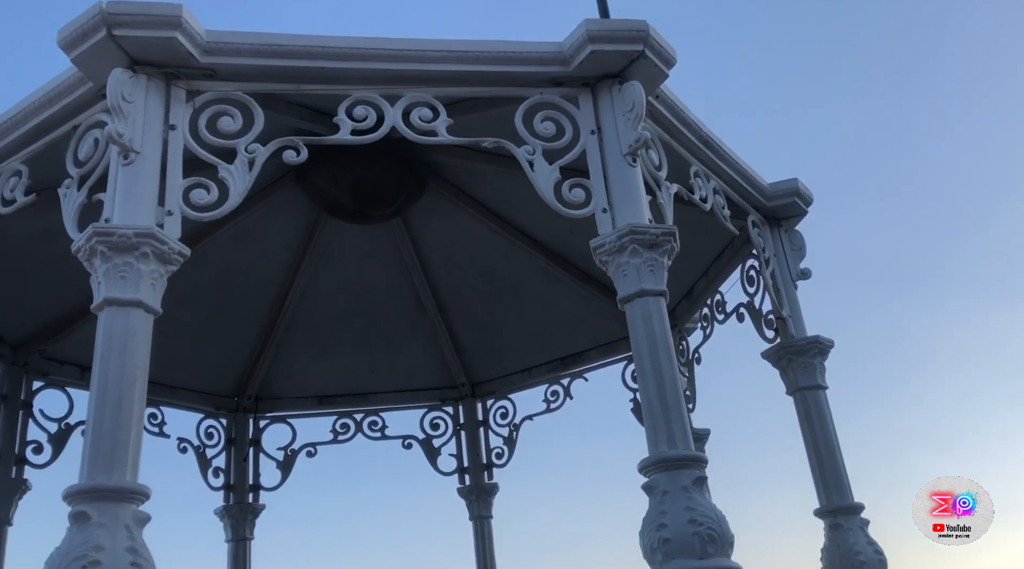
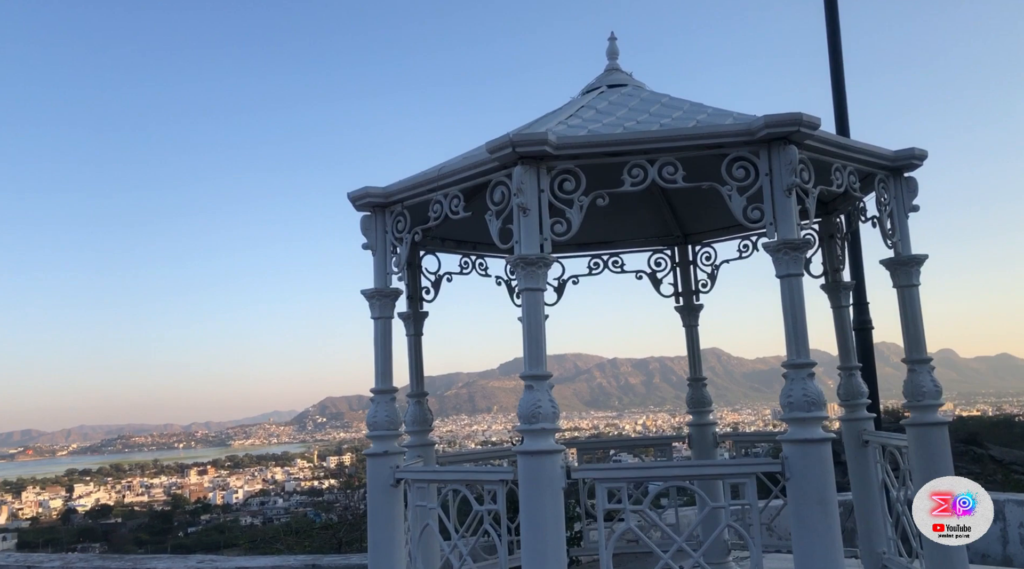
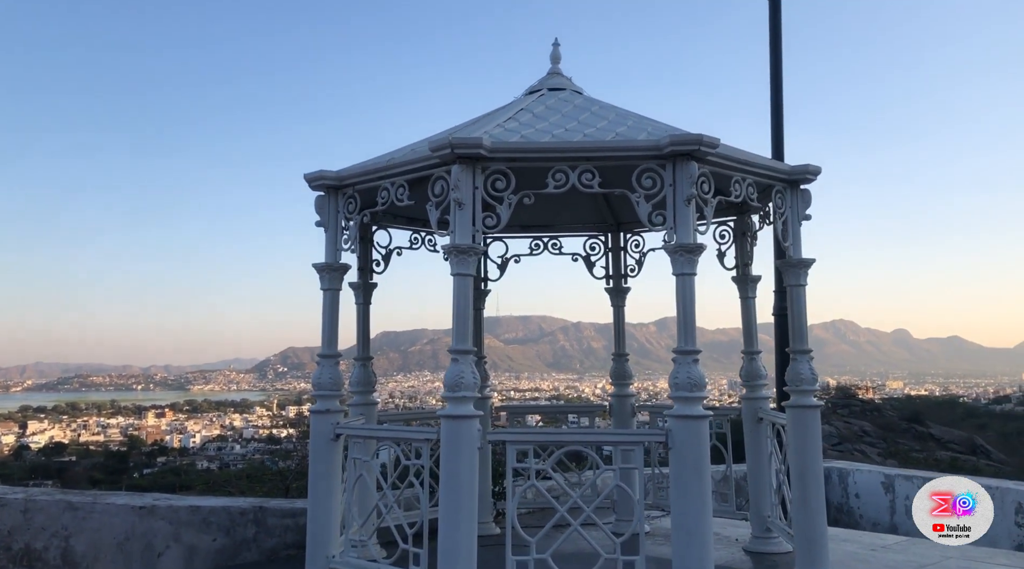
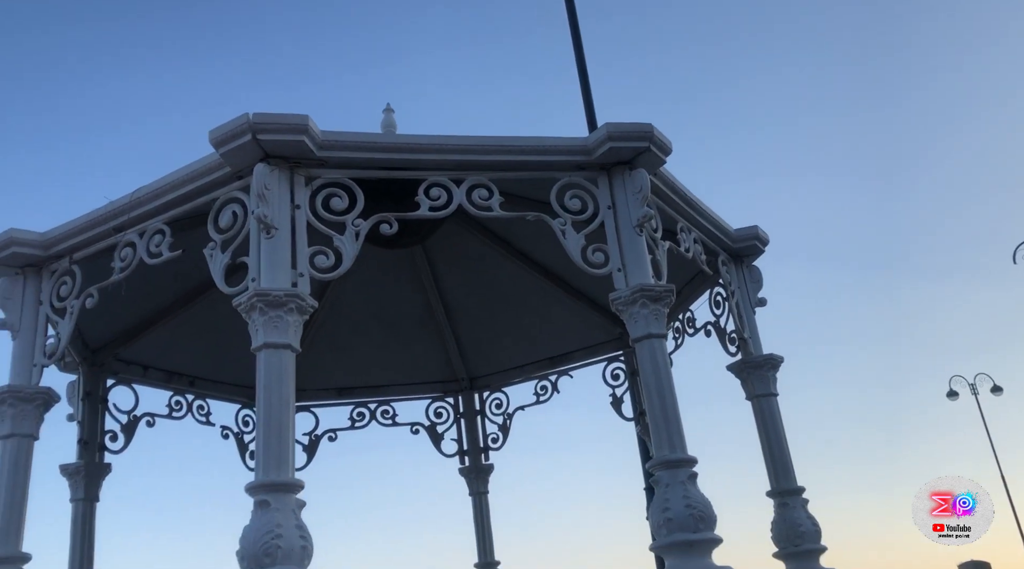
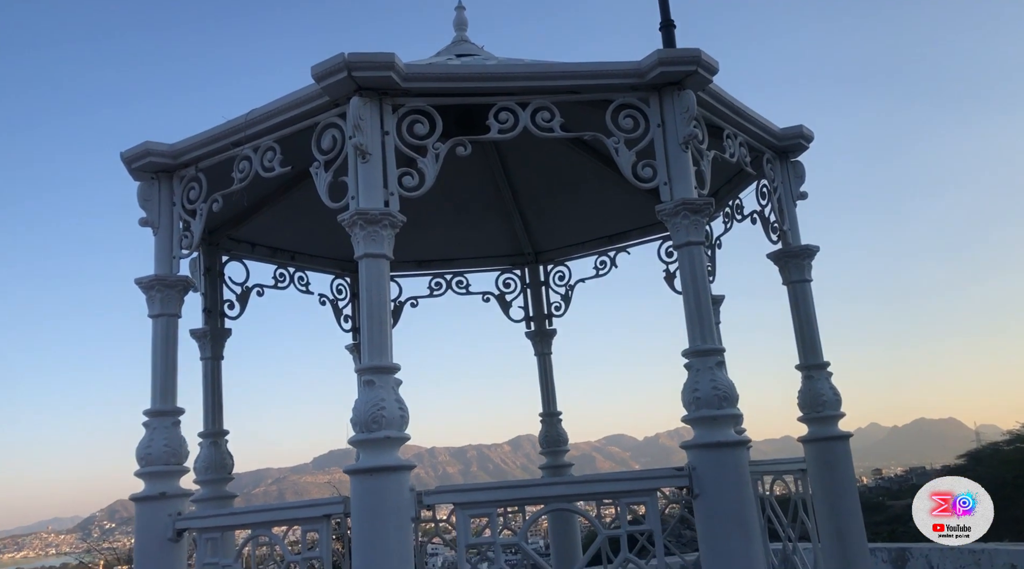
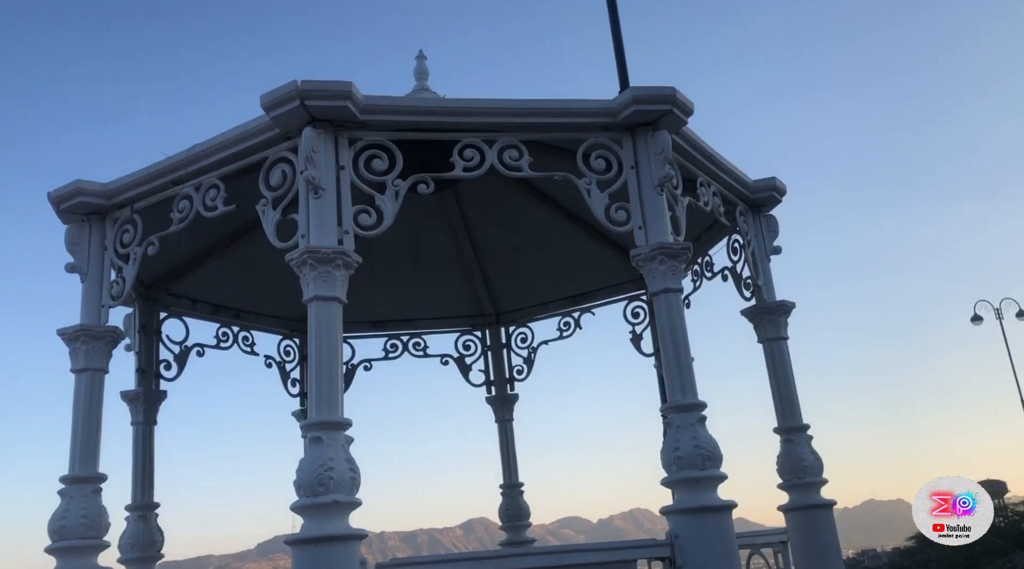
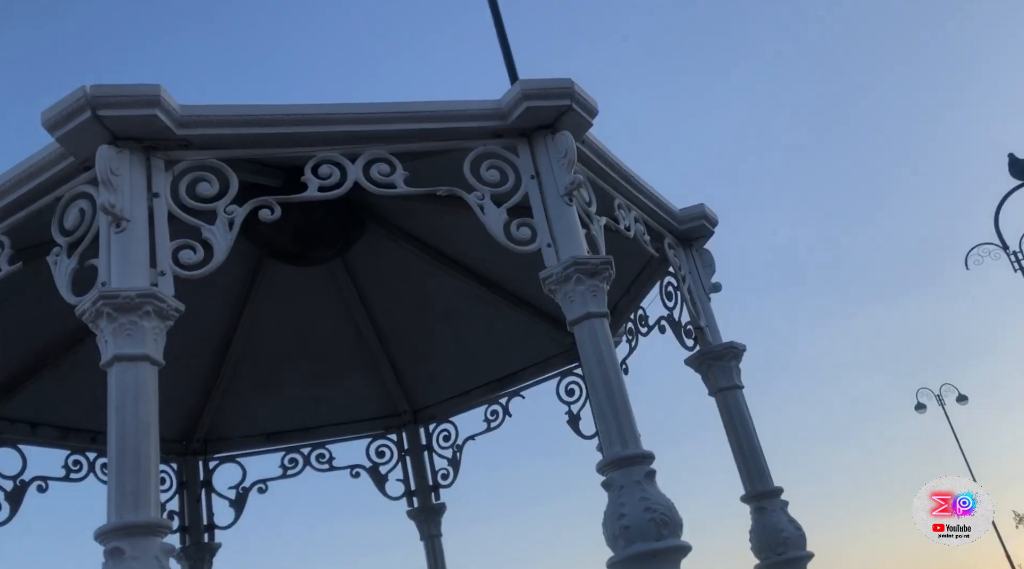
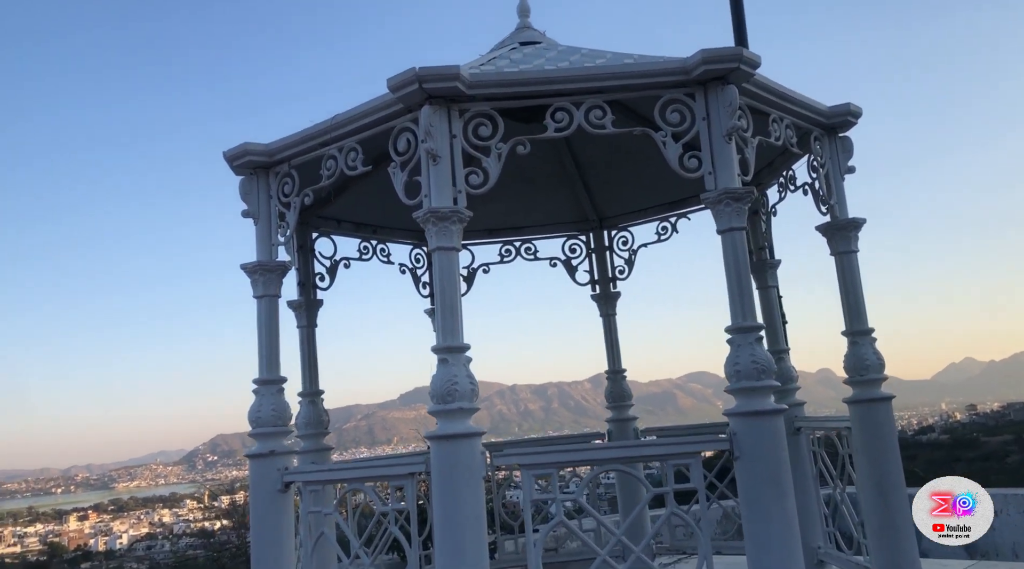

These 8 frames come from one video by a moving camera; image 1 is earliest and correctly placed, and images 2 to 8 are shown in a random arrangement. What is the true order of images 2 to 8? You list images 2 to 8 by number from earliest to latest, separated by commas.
7, 4, 6, 5, 8, 2, 3
